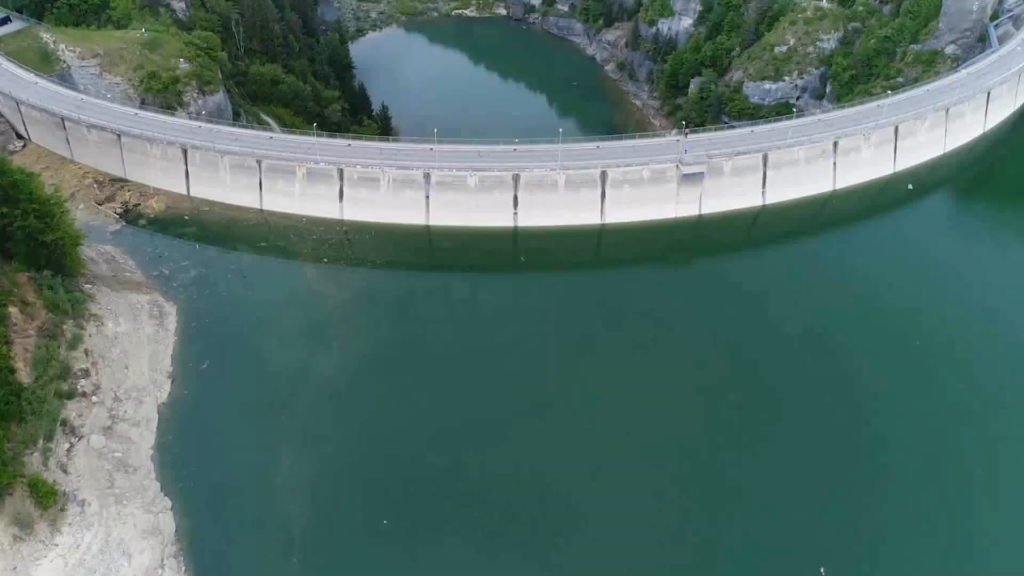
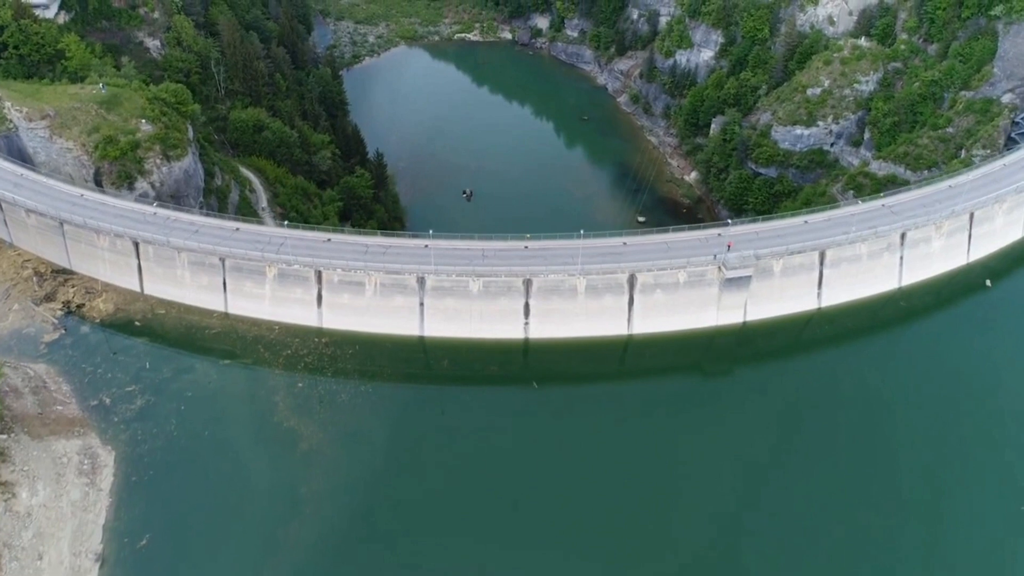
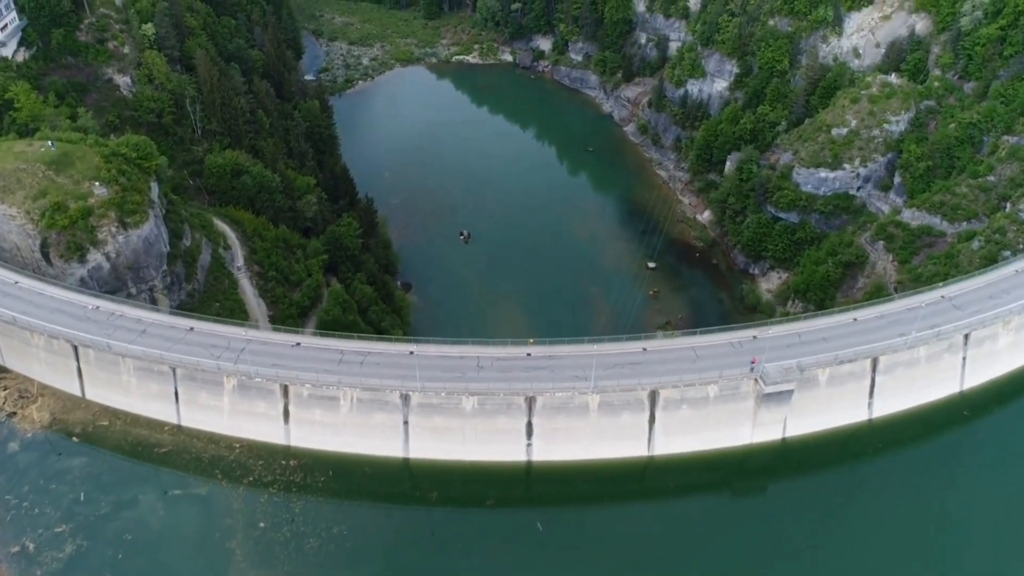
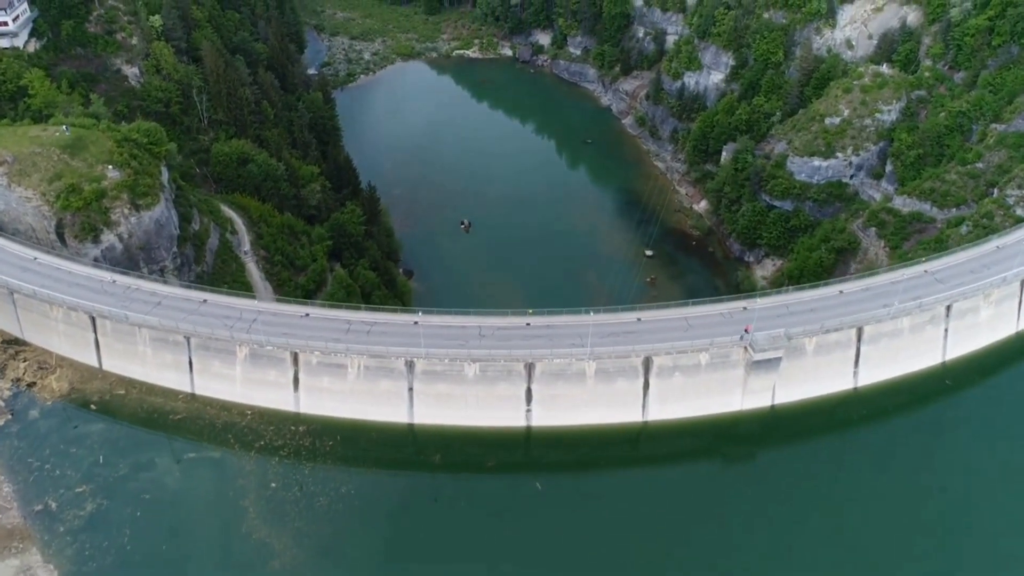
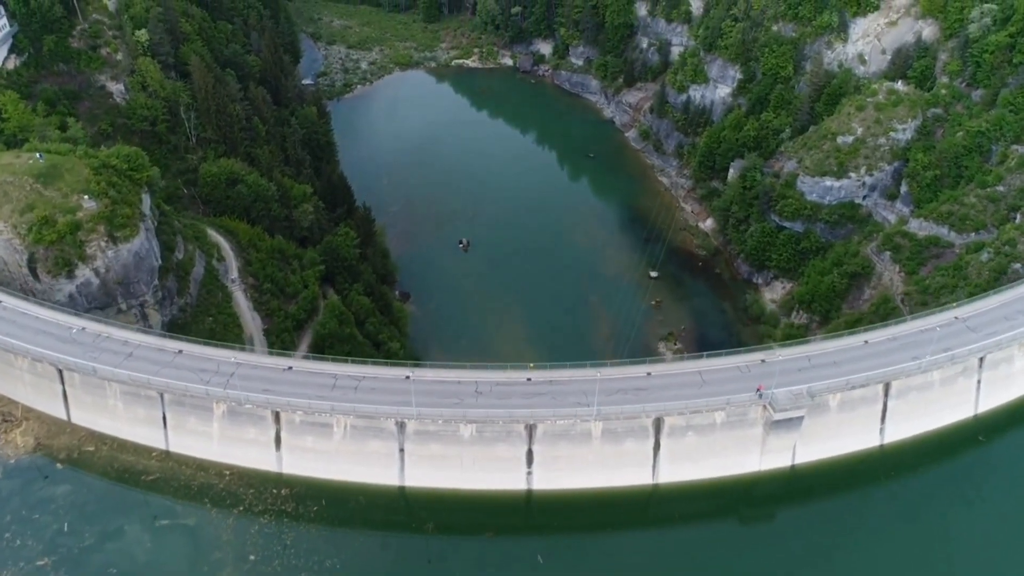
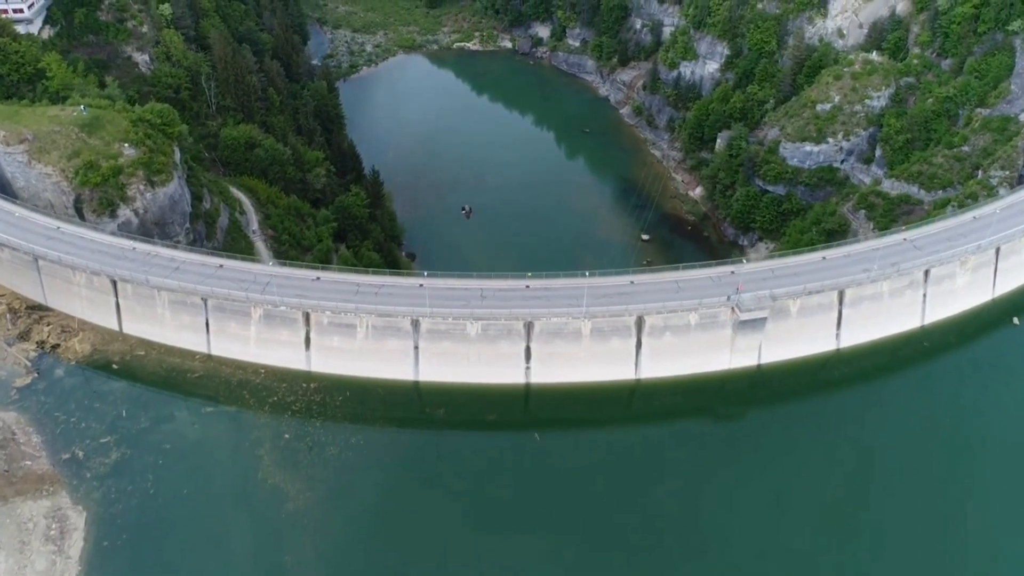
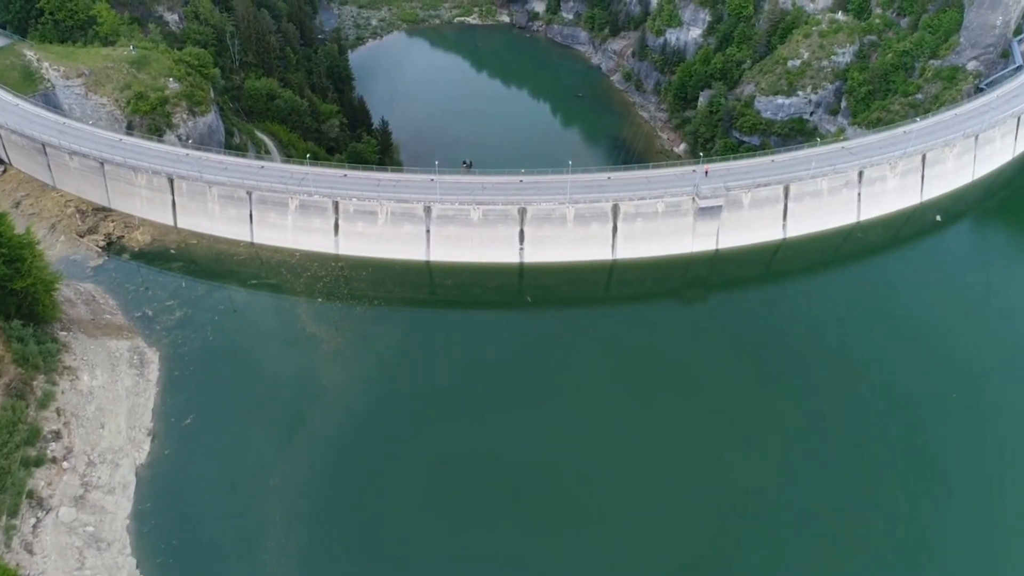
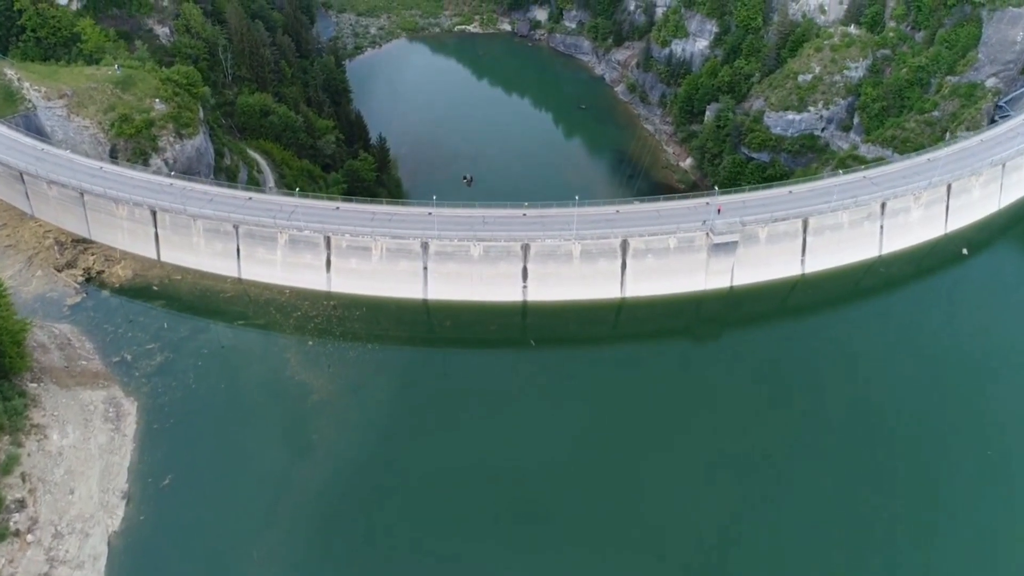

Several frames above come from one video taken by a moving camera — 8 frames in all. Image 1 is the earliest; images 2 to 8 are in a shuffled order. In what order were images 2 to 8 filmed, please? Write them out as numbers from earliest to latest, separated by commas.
7, 8, 2, 6, 4, 3, 5
